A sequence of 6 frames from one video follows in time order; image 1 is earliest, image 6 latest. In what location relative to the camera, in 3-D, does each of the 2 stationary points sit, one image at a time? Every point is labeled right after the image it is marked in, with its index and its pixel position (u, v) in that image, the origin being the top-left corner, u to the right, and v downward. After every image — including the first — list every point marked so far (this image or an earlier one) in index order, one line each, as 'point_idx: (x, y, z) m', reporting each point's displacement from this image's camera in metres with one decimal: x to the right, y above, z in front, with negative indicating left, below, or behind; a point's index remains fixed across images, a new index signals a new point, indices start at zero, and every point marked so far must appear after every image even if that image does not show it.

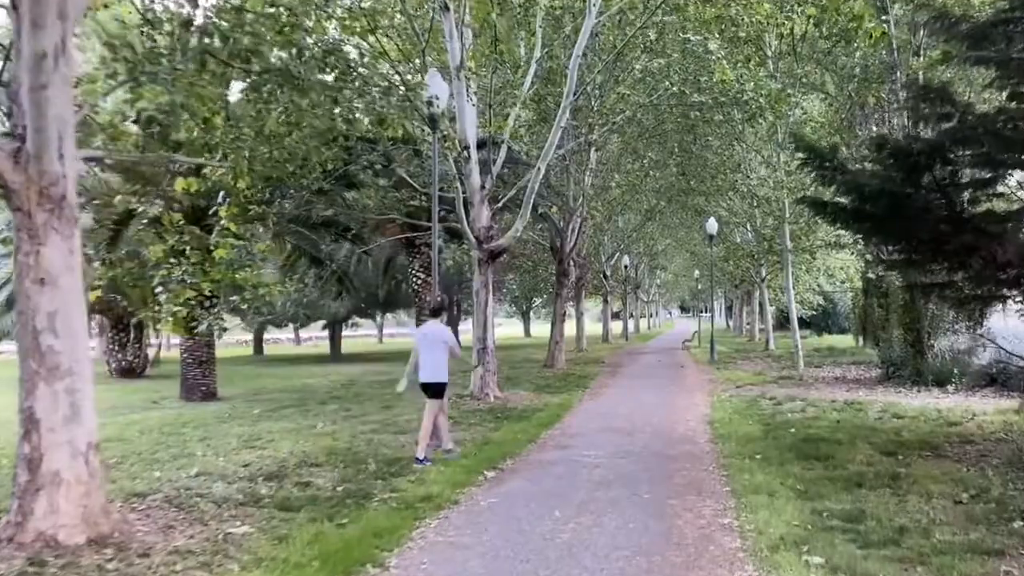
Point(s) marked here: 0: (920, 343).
0: (+9.0, -1.2, +17.5) m
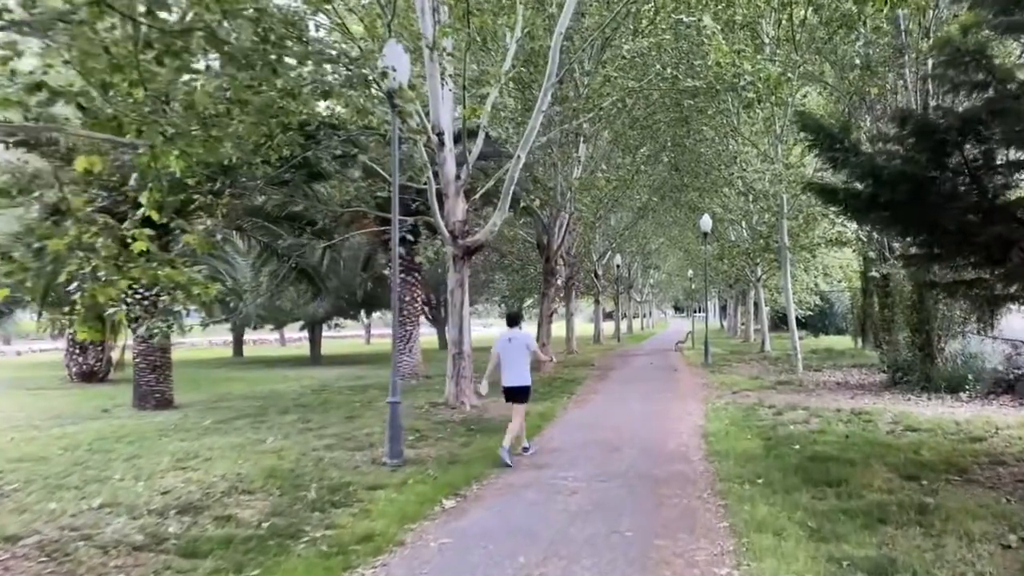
0: (+8.6, -1.2, +16.3) m
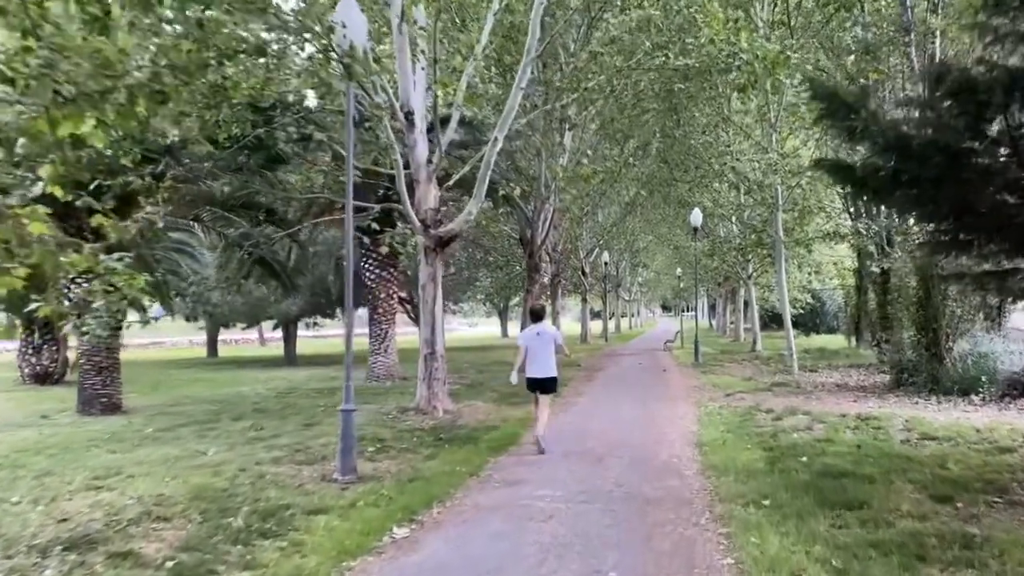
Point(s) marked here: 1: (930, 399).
0: (+8.2, -1.1, +15.2) m
1: (+7.5, -2.0, +14.0) m
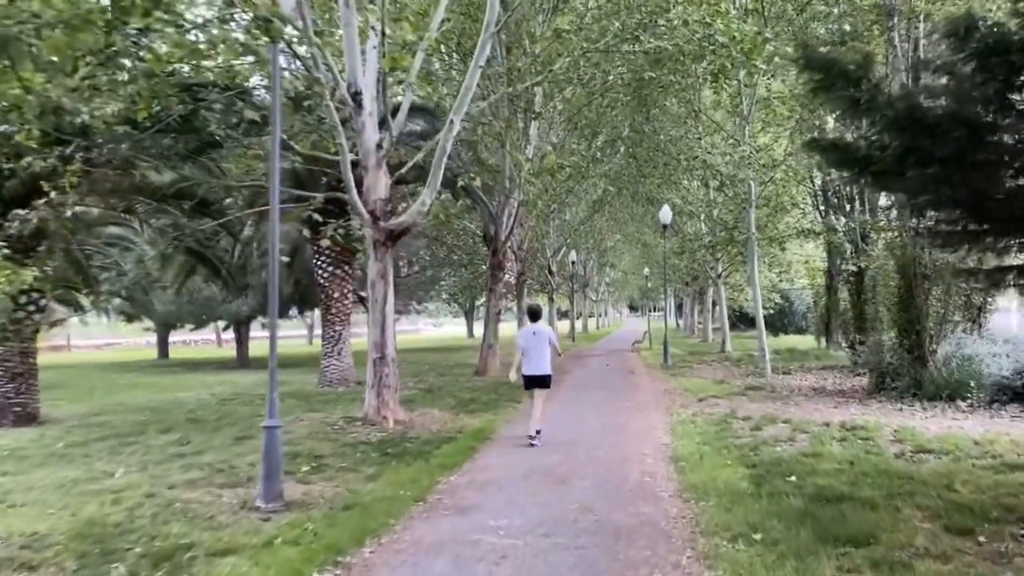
0: (+7.4, -1.1, +14.4) m
1: (+6.8, -2.0, +13.2) m
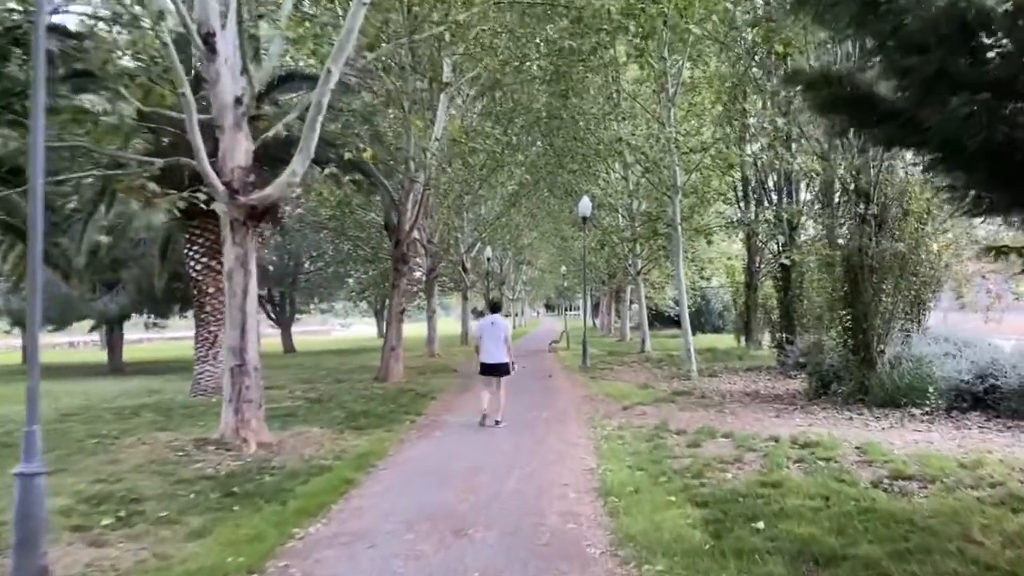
0: (+5.8, -1.0, +13.0) m
1: (+5.3, -1.9, +11.7) m
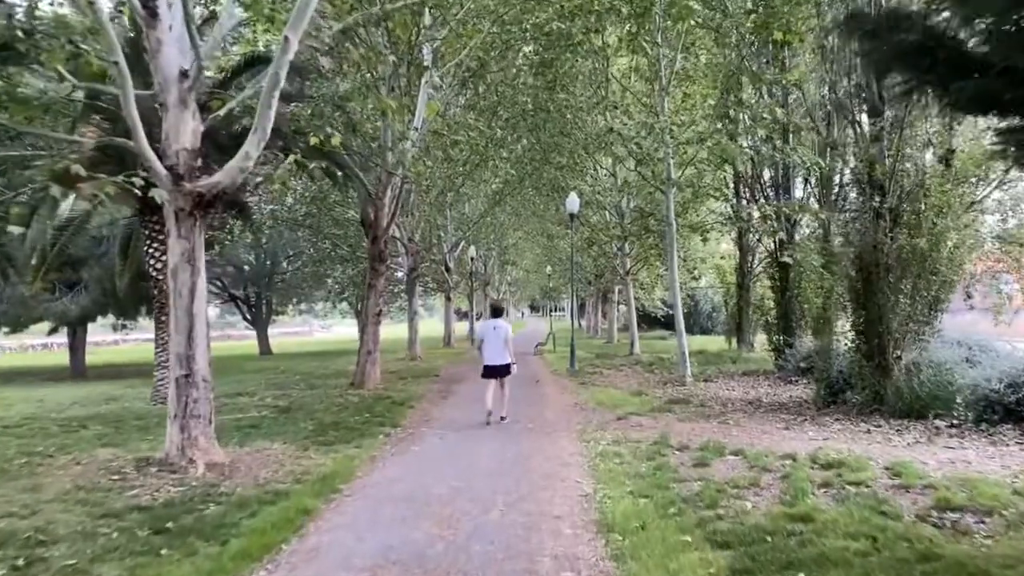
0: (+5.6, -1.0, +11.9) m
1: (+5.1, -1.9, +10.7) m
